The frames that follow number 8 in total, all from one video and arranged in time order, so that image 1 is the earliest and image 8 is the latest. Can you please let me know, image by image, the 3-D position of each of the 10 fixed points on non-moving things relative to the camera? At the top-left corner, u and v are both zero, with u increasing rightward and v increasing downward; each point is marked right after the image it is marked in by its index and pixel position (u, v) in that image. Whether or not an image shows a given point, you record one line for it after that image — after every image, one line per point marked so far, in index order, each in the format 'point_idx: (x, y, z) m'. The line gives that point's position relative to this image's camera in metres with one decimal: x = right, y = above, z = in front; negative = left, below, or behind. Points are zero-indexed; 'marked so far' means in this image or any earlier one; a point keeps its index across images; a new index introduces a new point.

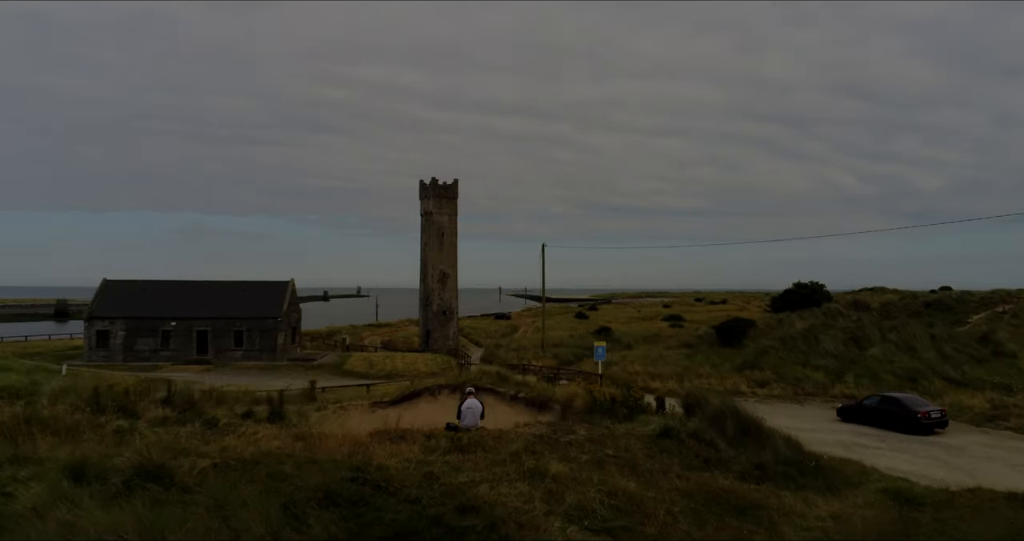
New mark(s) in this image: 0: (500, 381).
0: (-0.2, -2.2, +17.9) m
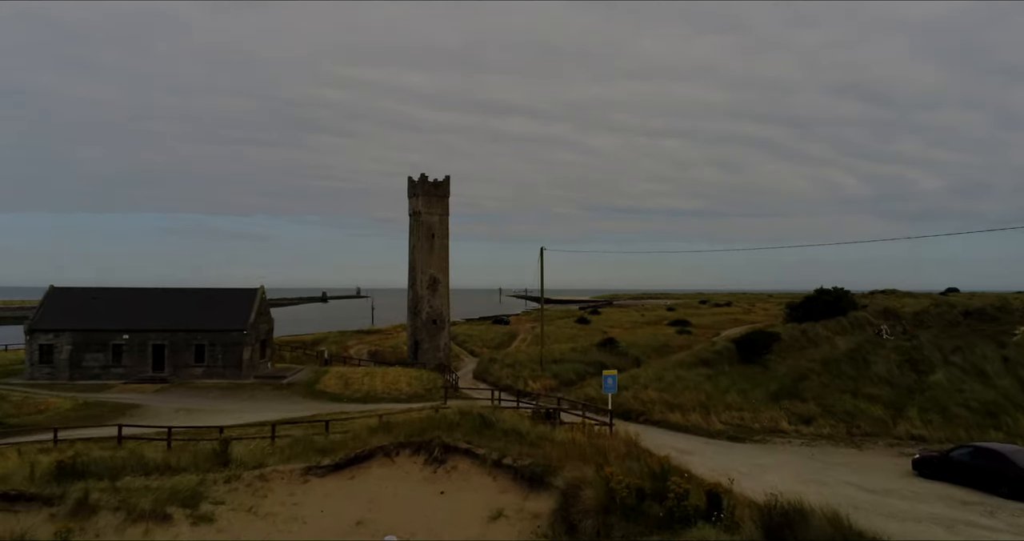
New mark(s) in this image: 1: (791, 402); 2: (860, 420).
0: (-0.4, -2.4, +14.0) m
1: (+6.0, -2.8, +19.6) m
2: (+6.9, -2.9, +18.0) m
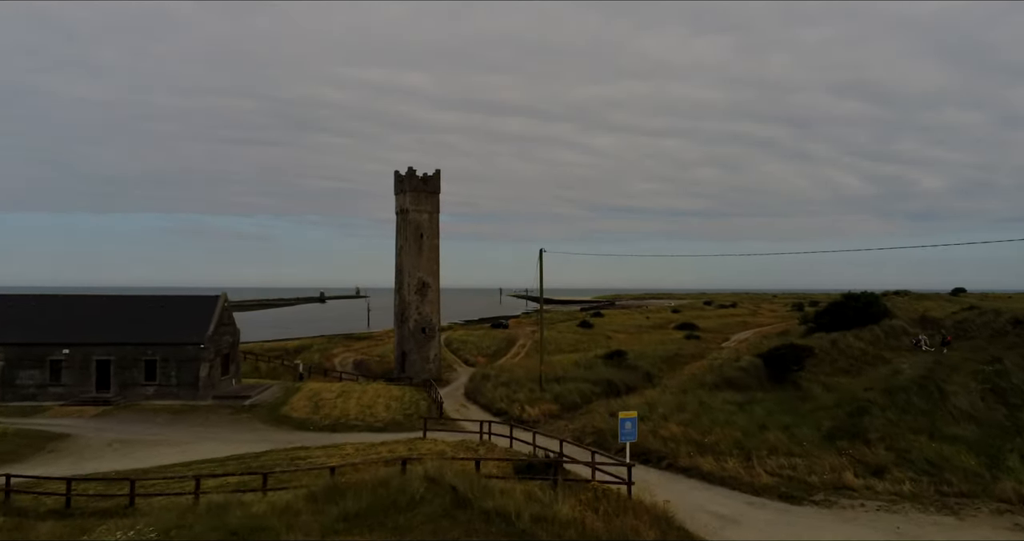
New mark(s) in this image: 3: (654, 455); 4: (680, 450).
0: (-0.6, -2.6, +10.0) m
1: (+5.8, -3.0, +15.6) m
2: (+6.7, -3.1, +14.0) m
3: (+2.6, -3.4, +16.7) m
4: (+3.1, -3.3, +16.6) m
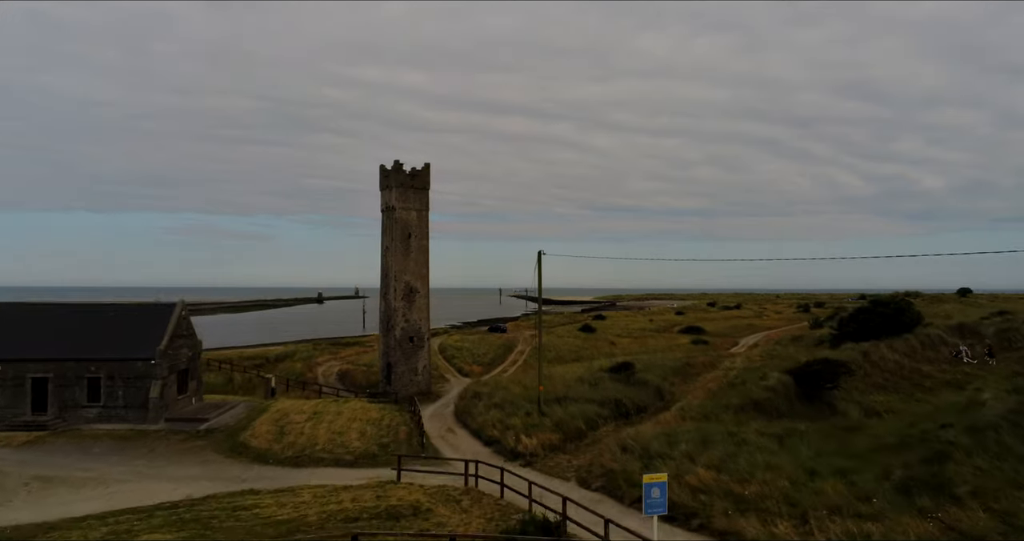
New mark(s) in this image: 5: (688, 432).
0: (-0.7, -2.7, +6.6) m
1: (+5.7, -3.1, +12.2) m
2: (+6.6, -3.2, +10.5) m
3: (+2.5, -3.5, +13.3) m
4: (+2.9, -3.4, +13.2) m
5: (+3.6, -3.3, +18.4) m
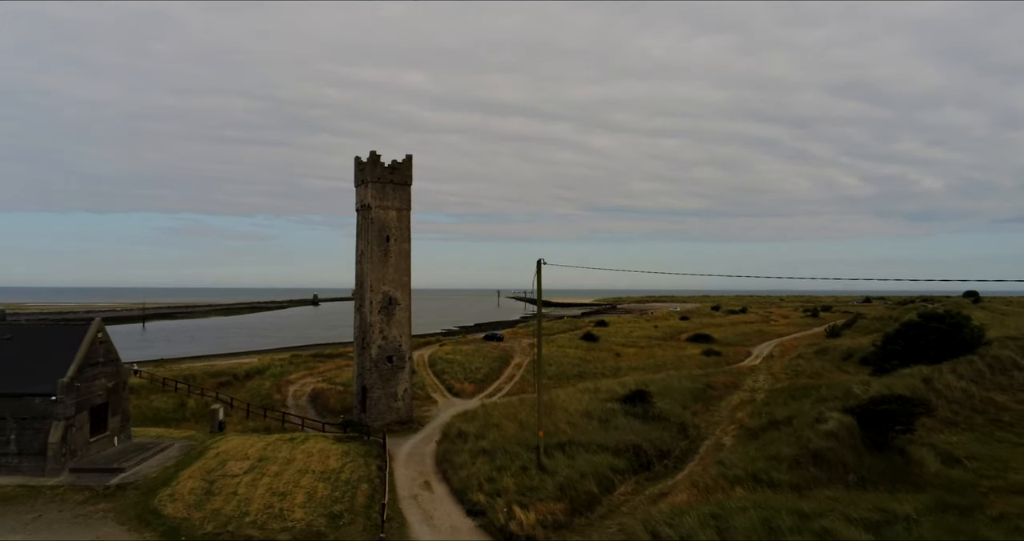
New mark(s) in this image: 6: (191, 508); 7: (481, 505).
0: (-0.9, -3.0, +1.7) m
1: (+5.5, -3.4, +7.2) m
2: (+6.4, -3.5, +5.6) m
3: (+2.3, -3.8, +8.4) m
4: (+2.8, -3.7, +8.3) m
5: (+3.4, -3.6, +13.5) m
6: (-5.9, -4.4, +16.9) m
7: (-0.5, -4.1, +16.1) m
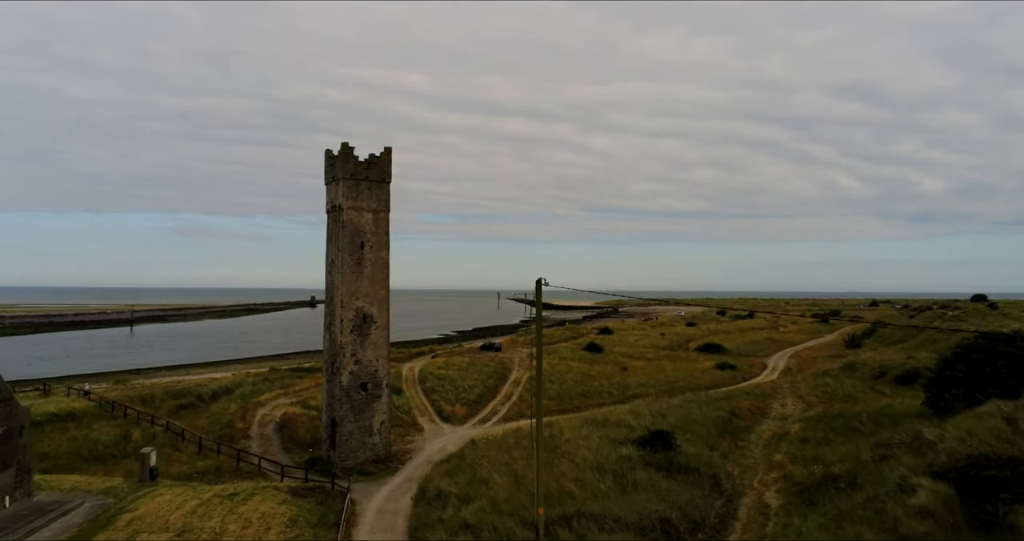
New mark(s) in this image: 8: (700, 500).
0: (-1.0, -3.3, -2.9) m
1: (+5.4, -3.7, +2.7) m
2: (+6.3, -3.9, +1.1) m
3: (+2.2, -4.1, +3.8) m
4: (+2.6, -4.0, +3.7) m
5: (+3.3, -3.9, +9.0) m
6: (-6.1, -4.8, +12.4) m
7: (-0.7, -4.5, +11.5) m
8: (+3.6, -4.4, +17.6) m
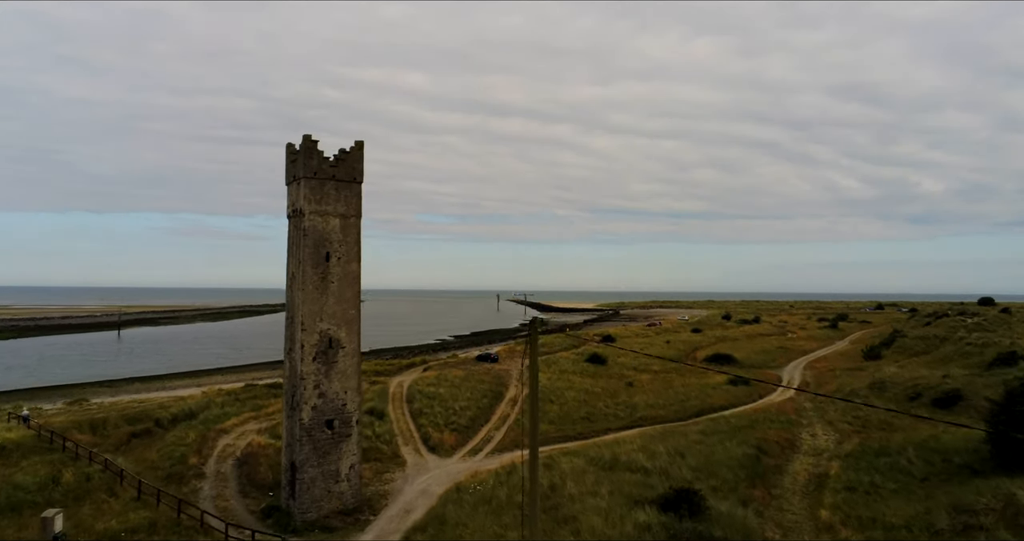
0: (-1.2, -3.7, -6.9) m
1: (+5.2, -4.1, -1.4) m
2: (+6.1, -4.3, -3.0) m
3: (+2.0, -4.5, -0.2) m
4: (+2.4, -4.4, -0.3) m
5: (+3.1, -4.3, +4.9) m
6: (-6.2, -5.1, +8.3) m
7: (-0.9, -4.9, +7.5) m
8: (+3.5, -4.8, +13.6) m
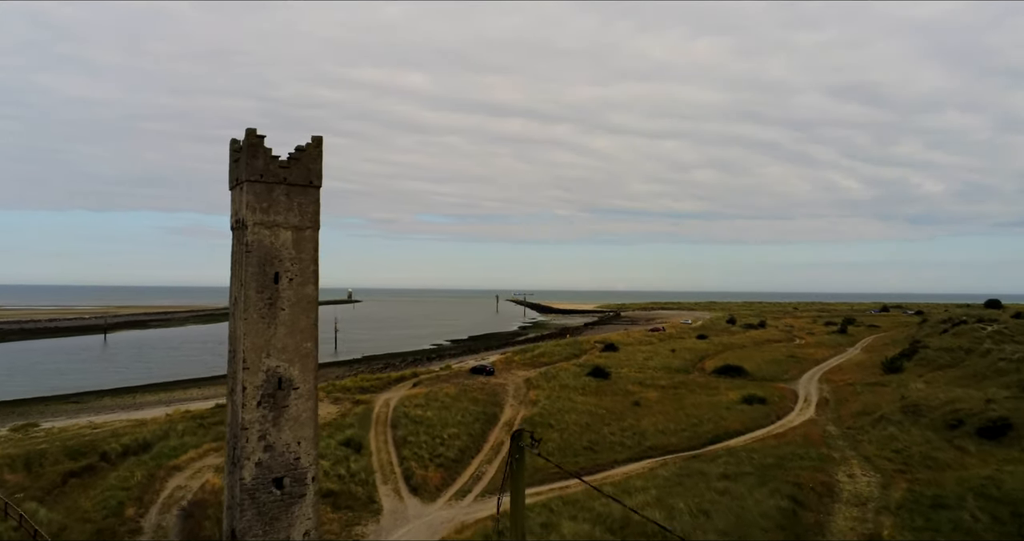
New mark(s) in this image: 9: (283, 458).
0: (-1.4, -4.2, -10.9) m
1: (+5.0, -4.6, -5.4) m
2: (+5.9, -4.7, -7.0) m
3: (+1.8, -5.0, -4.2) m
4: (+2.2, -4.9, -4.3) m
5: (+2.9, -4.8, +0.9) m
6: (-6.4, -5.6, +4.3) m
7: (-1.1, -5.3, +3.5) m
8: (+3.3, -5.3, +9.6) m
9: (-4.5, -3.7, +18.2) m
